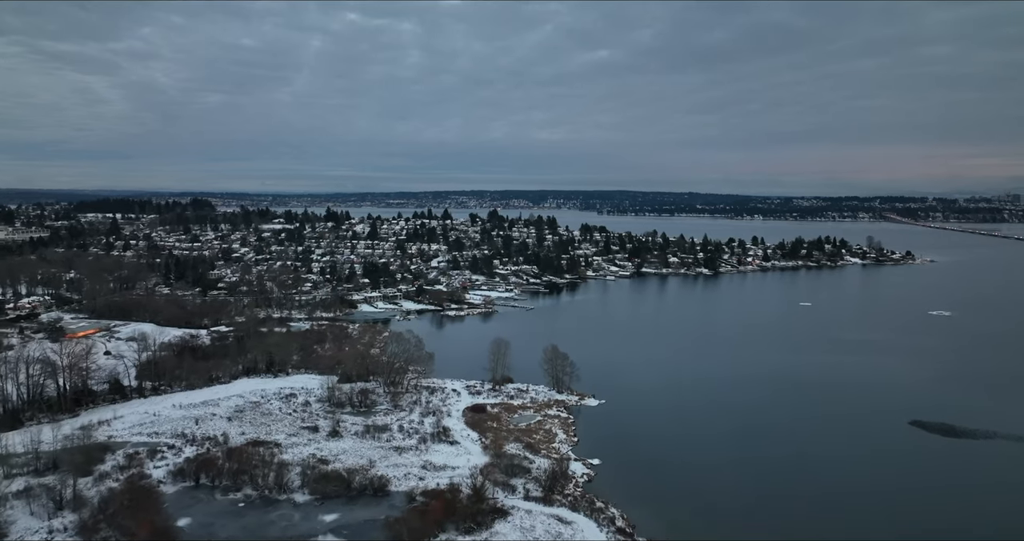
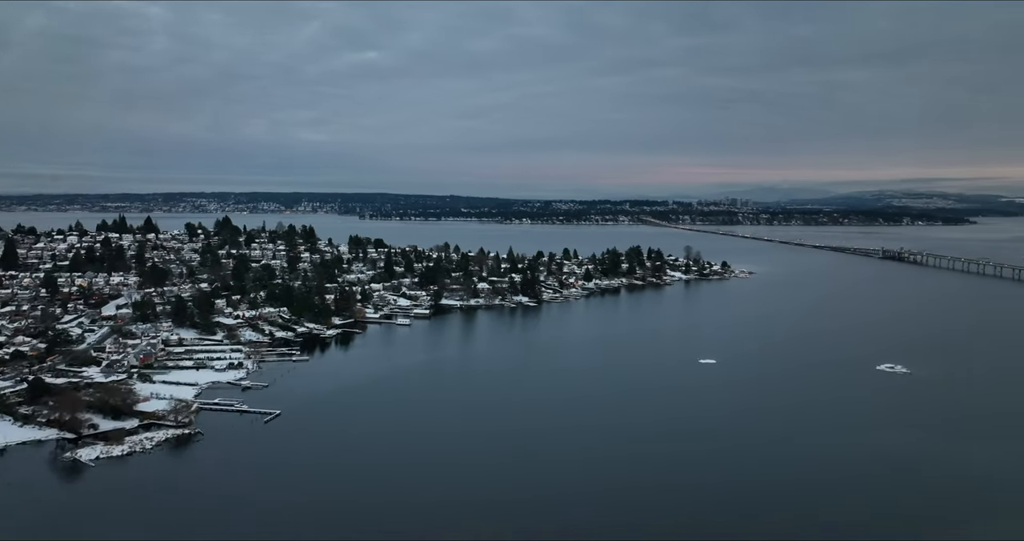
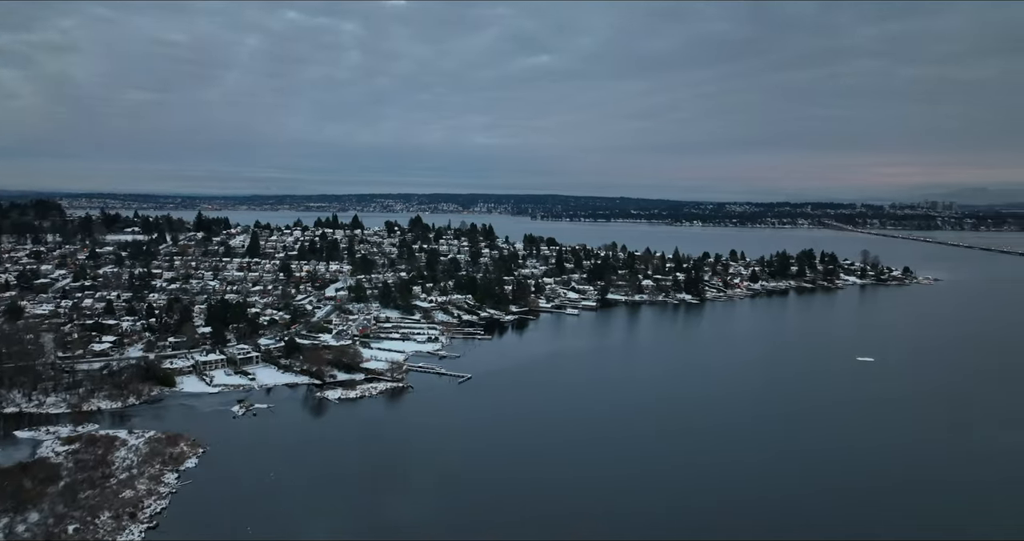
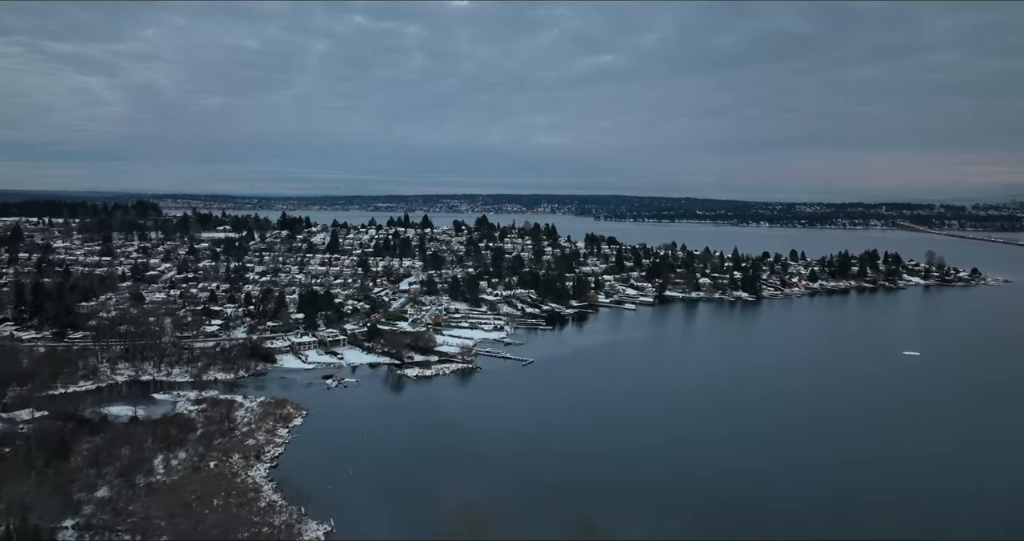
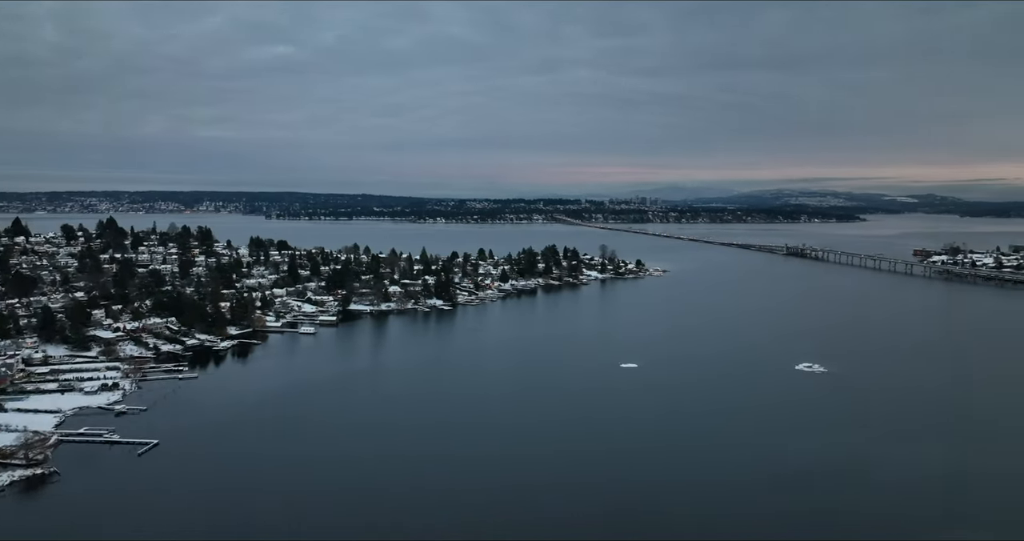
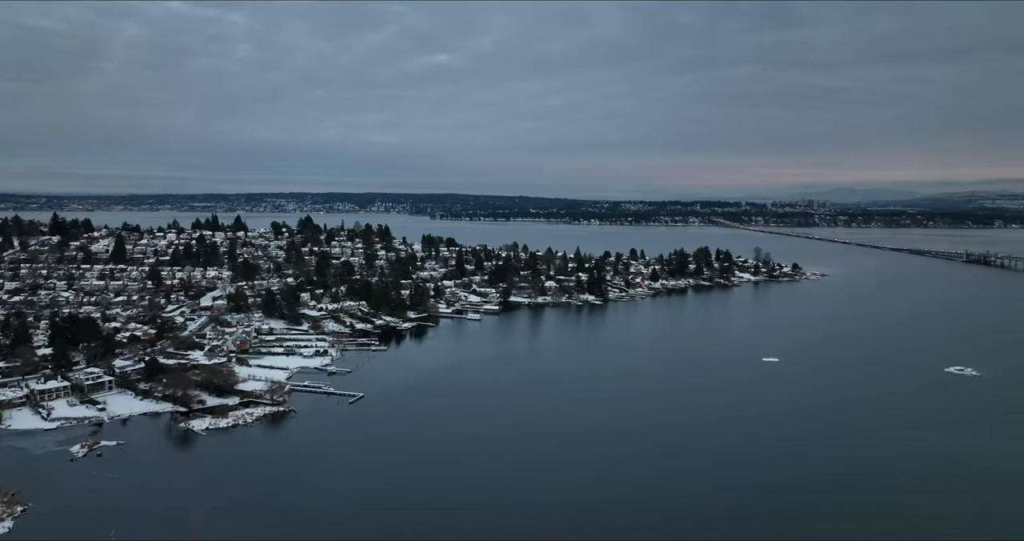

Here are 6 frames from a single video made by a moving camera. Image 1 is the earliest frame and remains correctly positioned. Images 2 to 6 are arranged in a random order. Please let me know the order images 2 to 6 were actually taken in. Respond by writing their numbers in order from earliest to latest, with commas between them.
4, 3, 6, 2, 5
